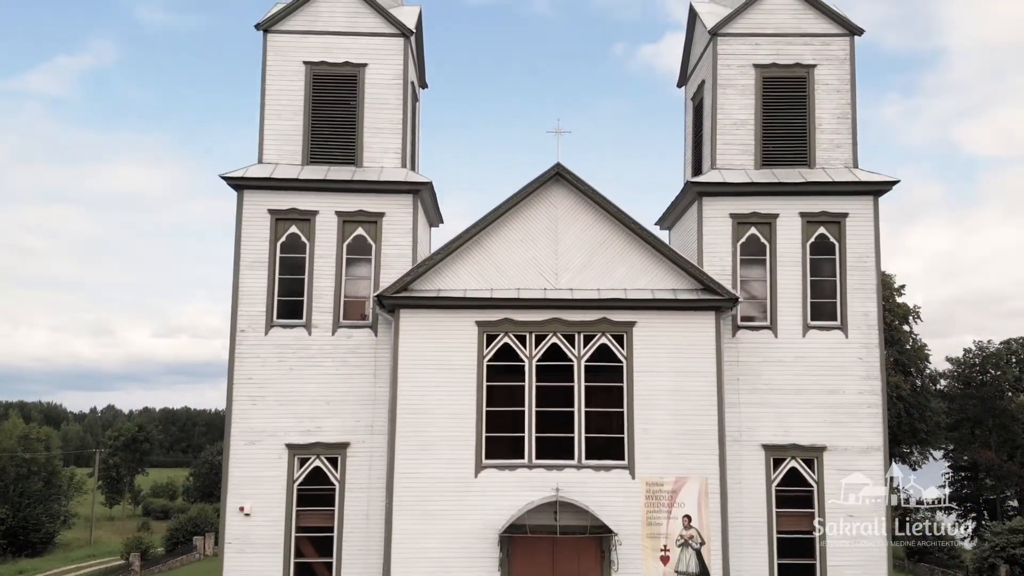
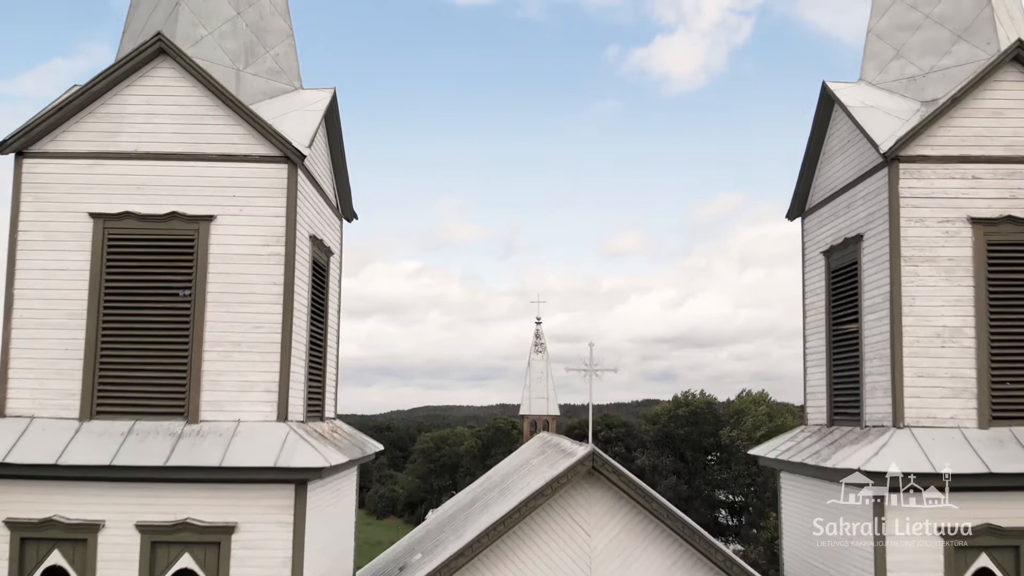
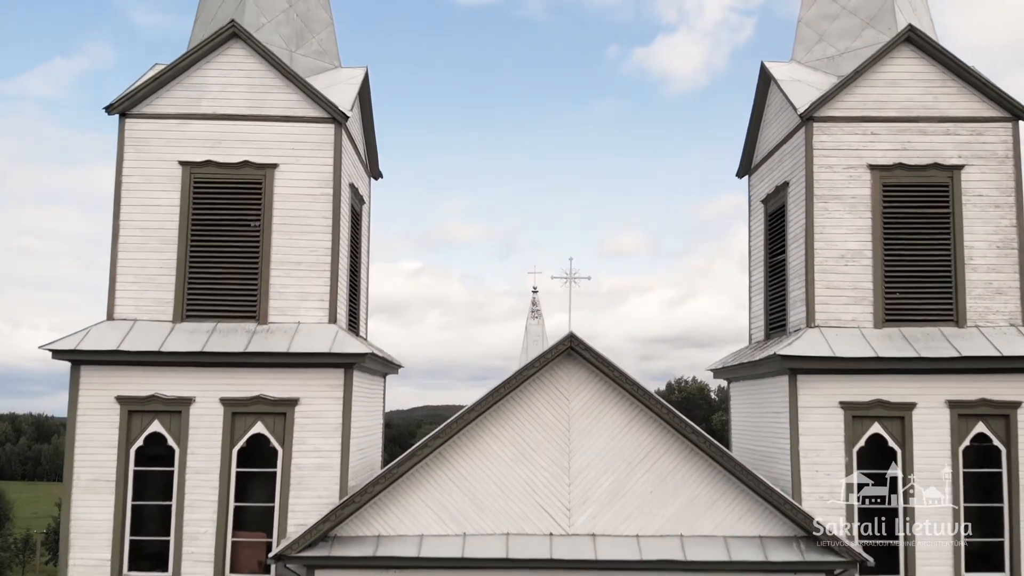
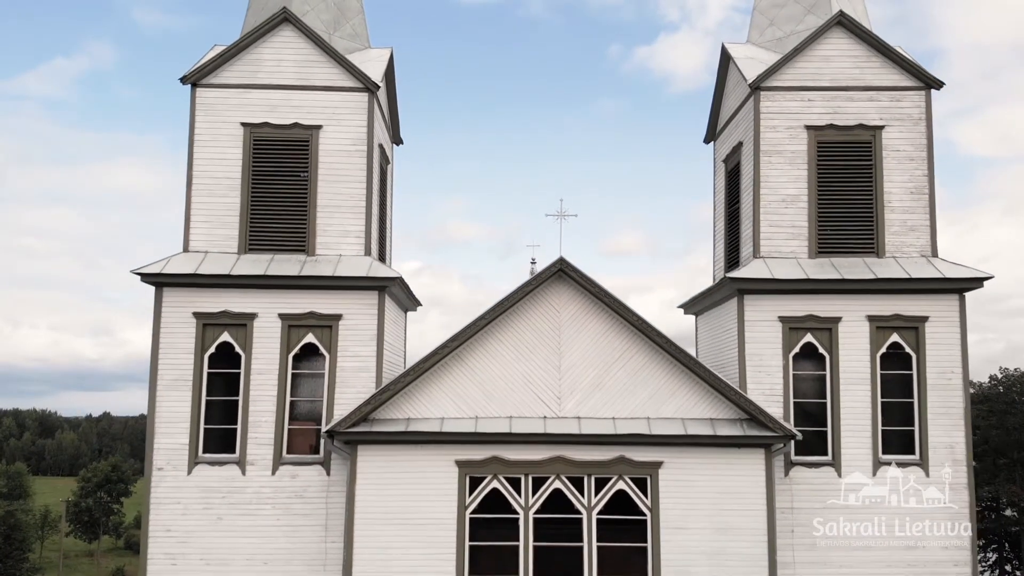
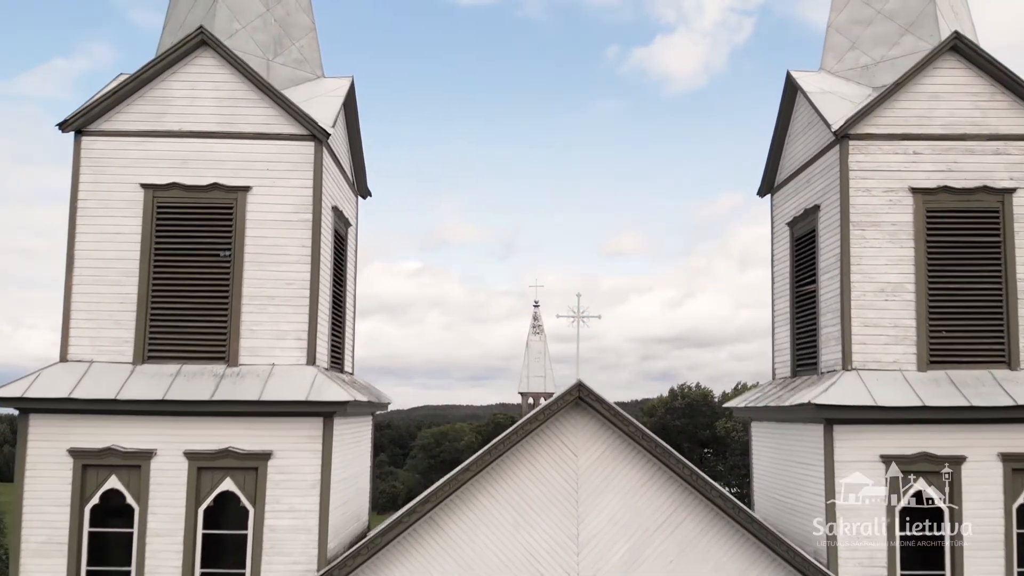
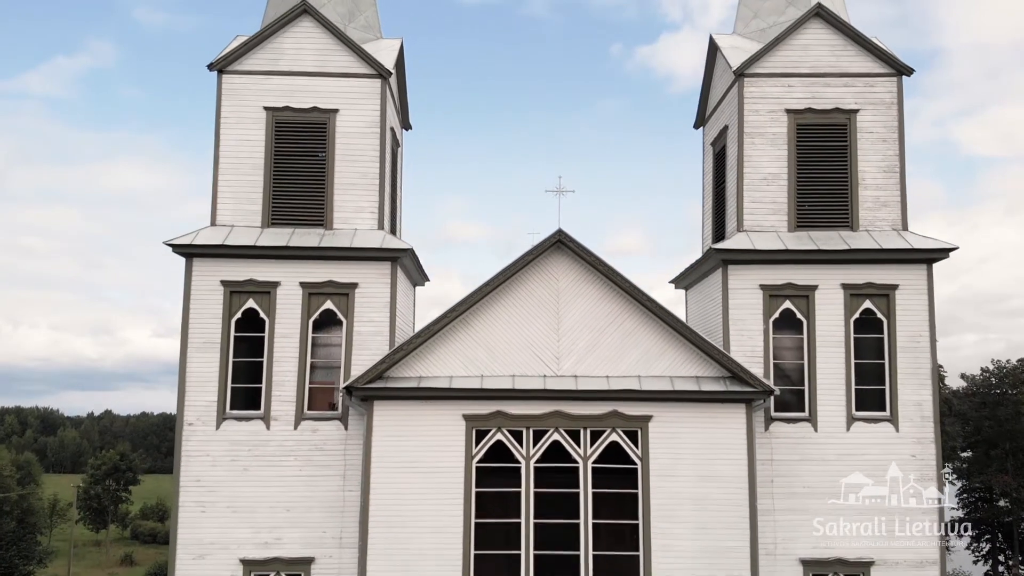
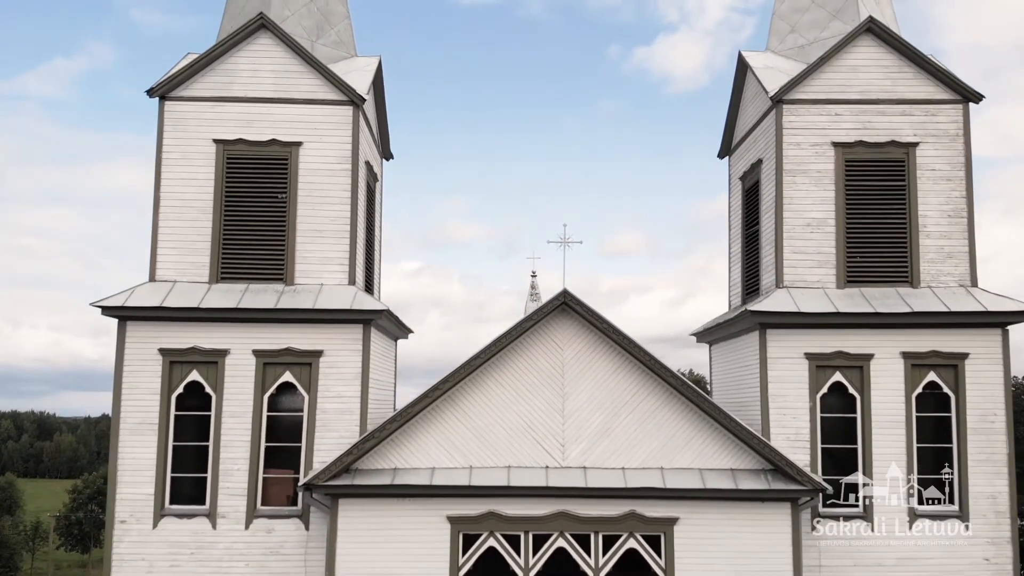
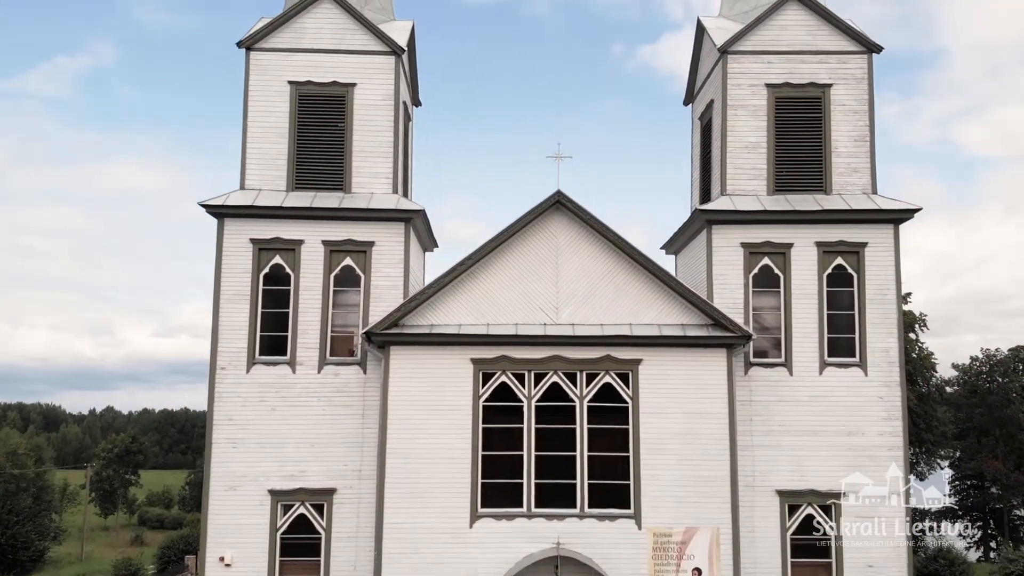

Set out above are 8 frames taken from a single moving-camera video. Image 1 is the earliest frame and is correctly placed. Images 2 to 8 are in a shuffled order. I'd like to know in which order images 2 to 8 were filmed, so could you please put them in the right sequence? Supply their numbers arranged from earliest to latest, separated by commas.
8, 6, 4, 7, 3, 5, 2
